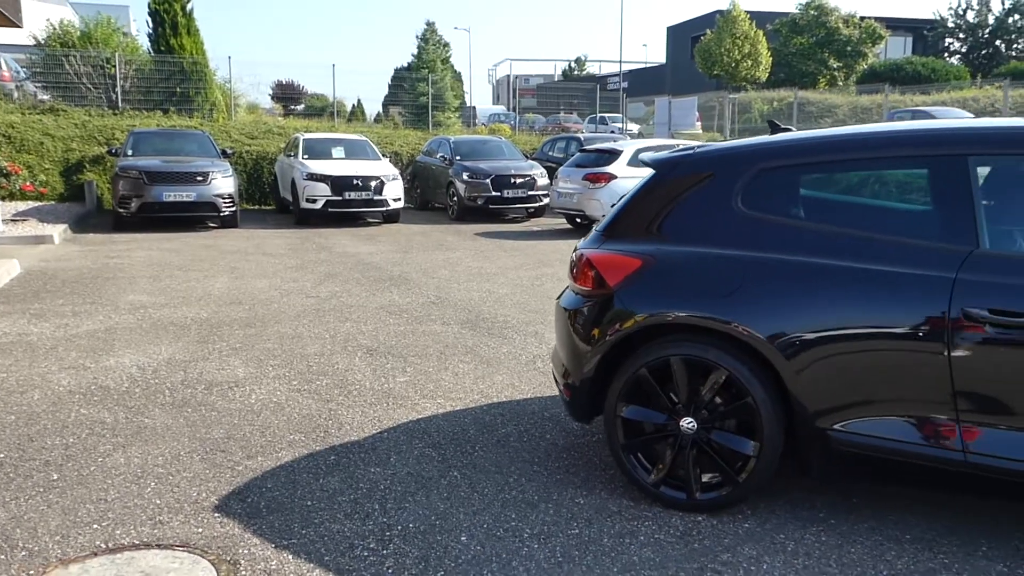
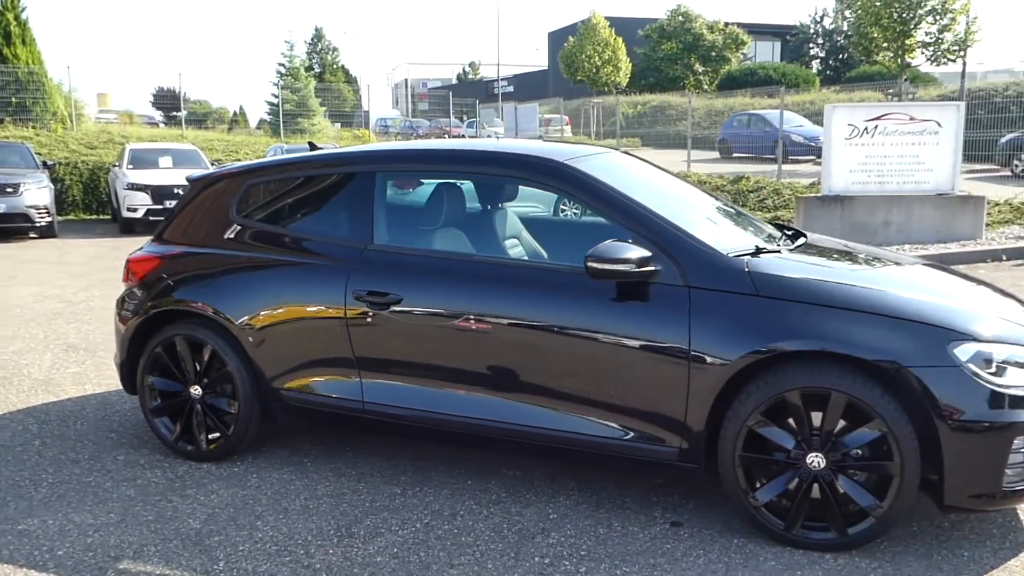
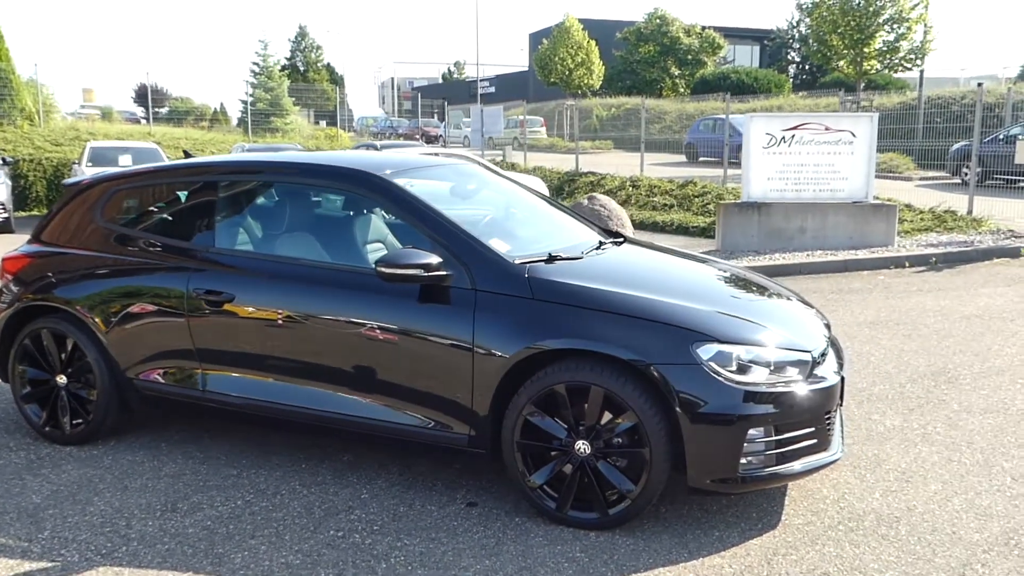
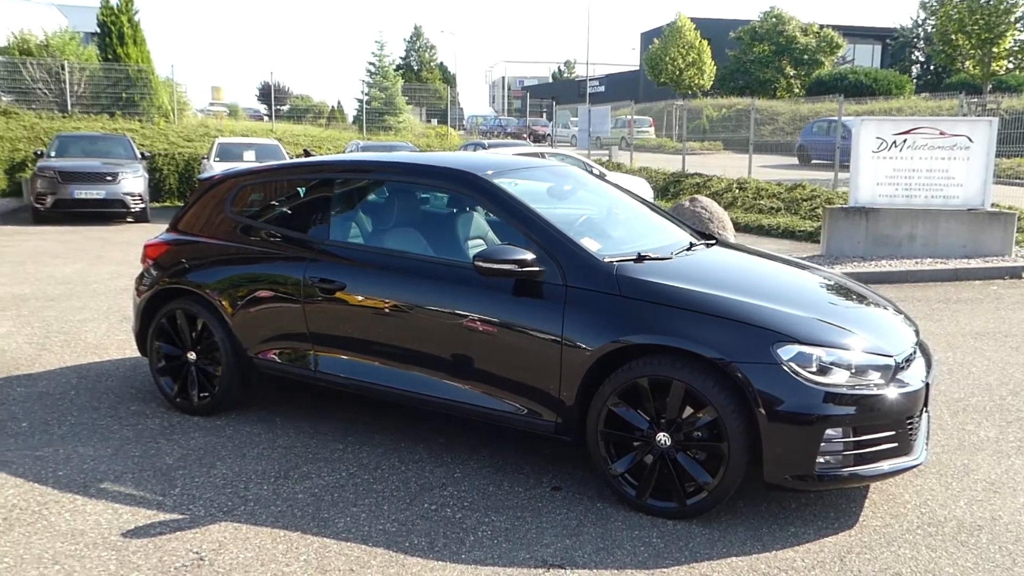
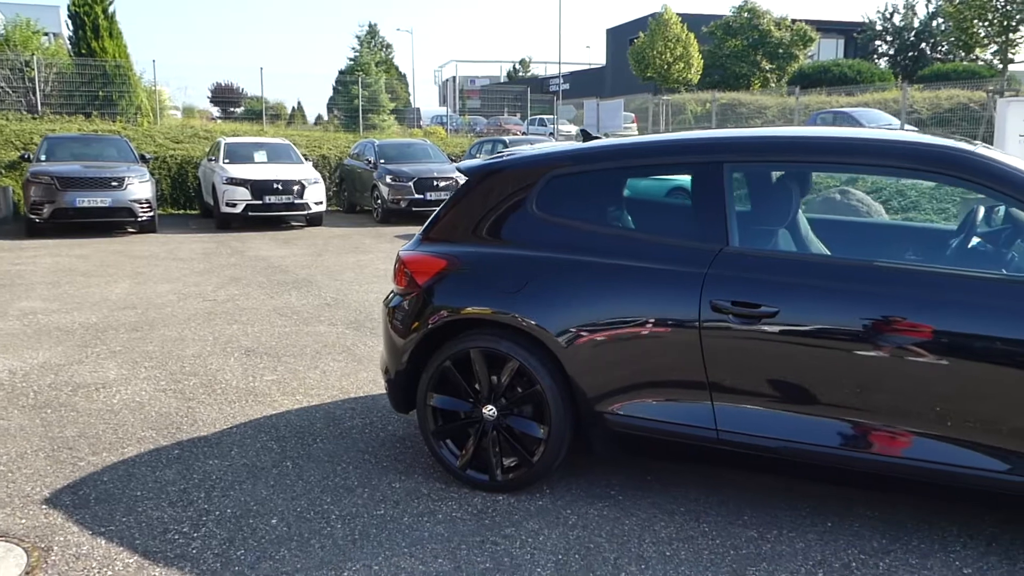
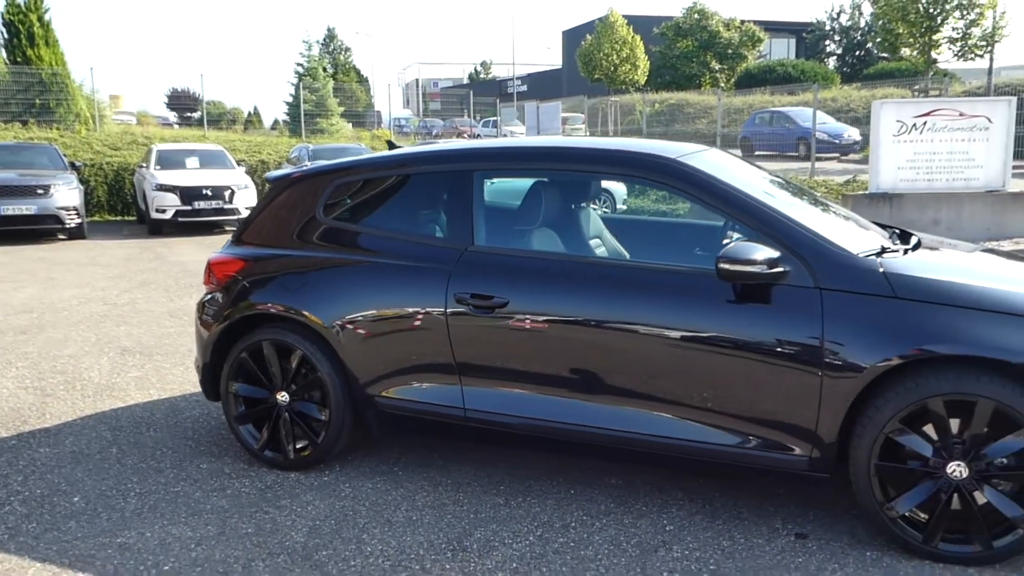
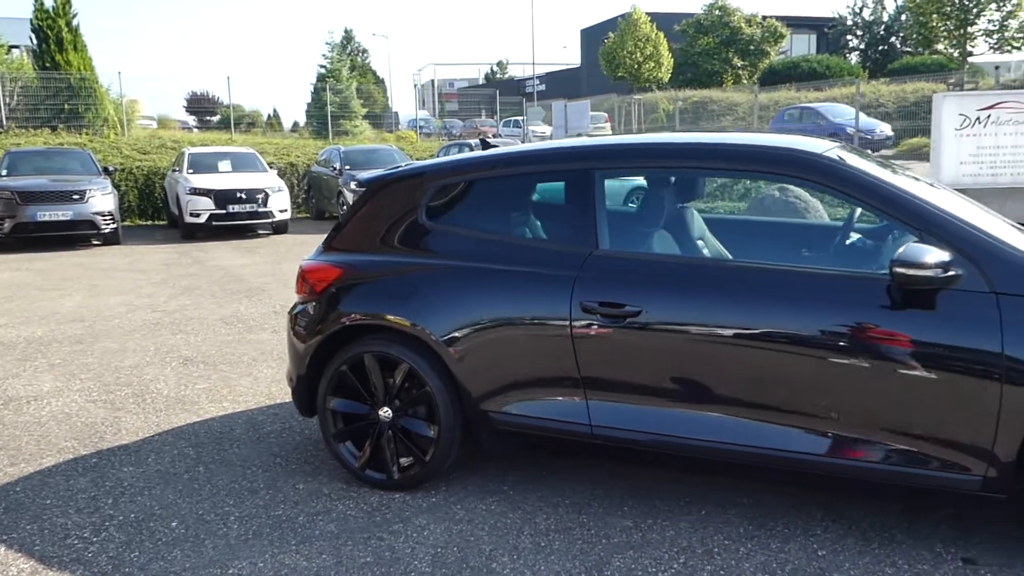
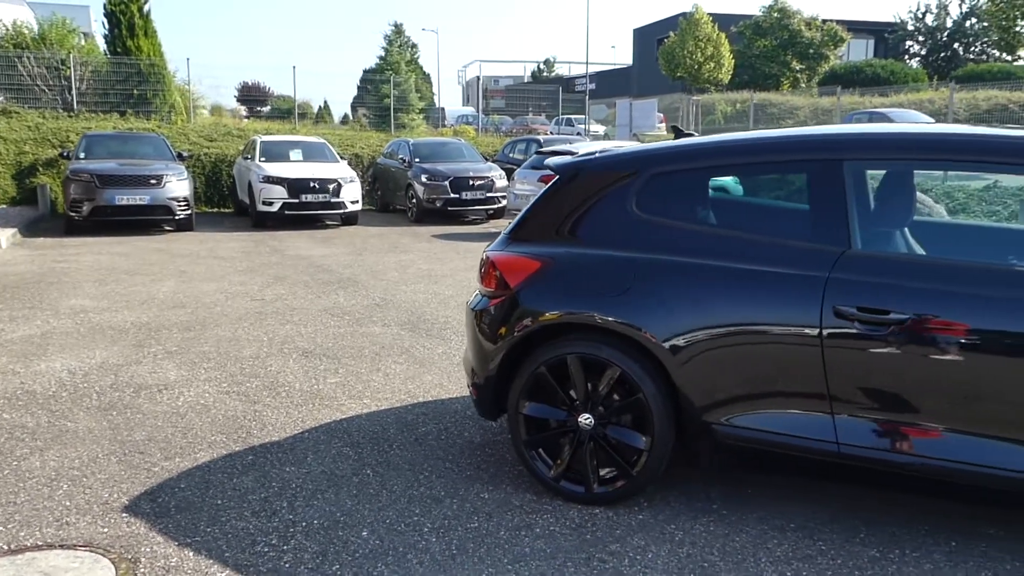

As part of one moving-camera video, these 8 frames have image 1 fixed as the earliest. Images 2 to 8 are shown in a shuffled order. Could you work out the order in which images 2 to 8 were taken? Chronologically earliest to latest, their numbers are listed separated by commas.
8, 5, 7, 6, 2, 3, 4
